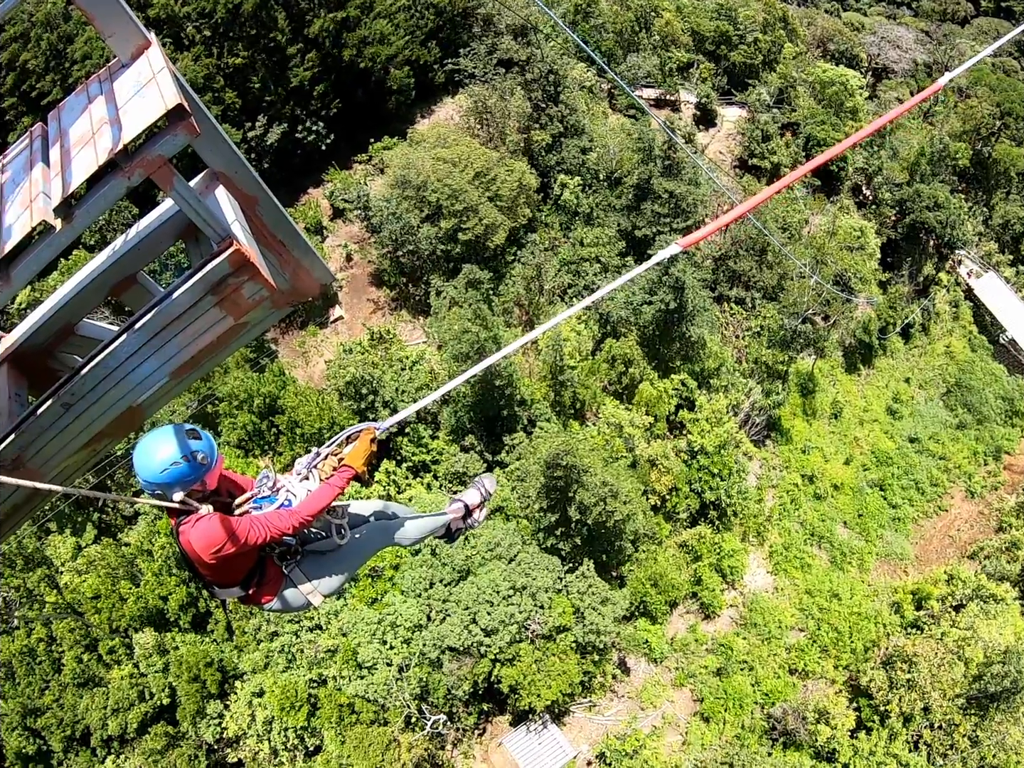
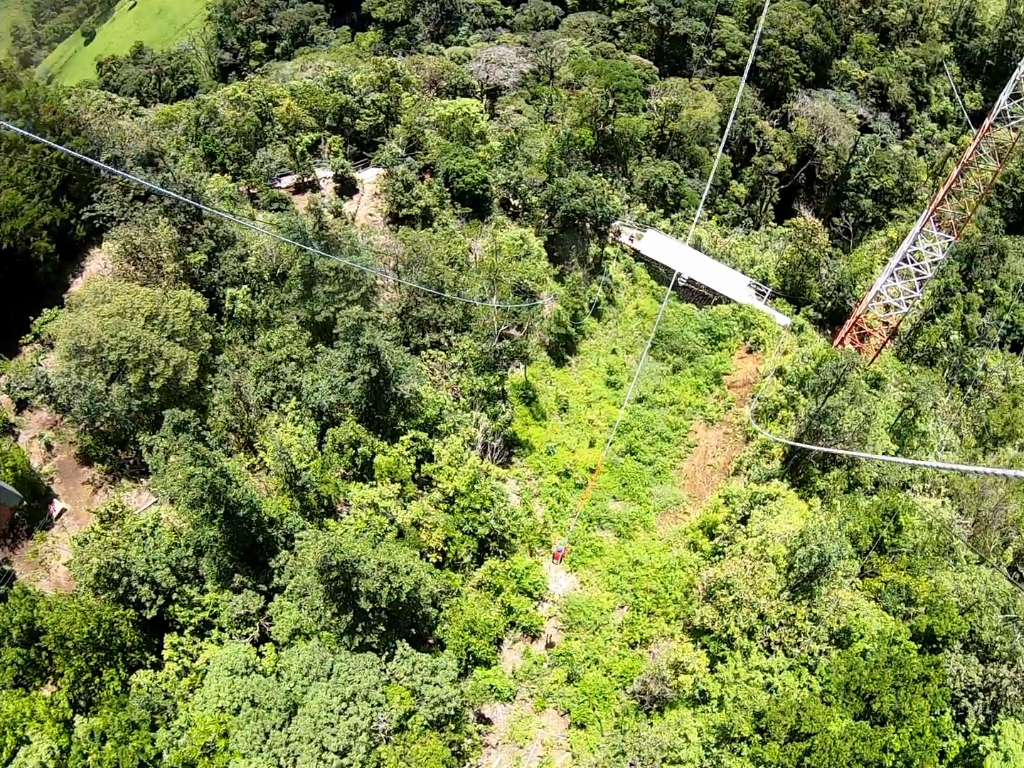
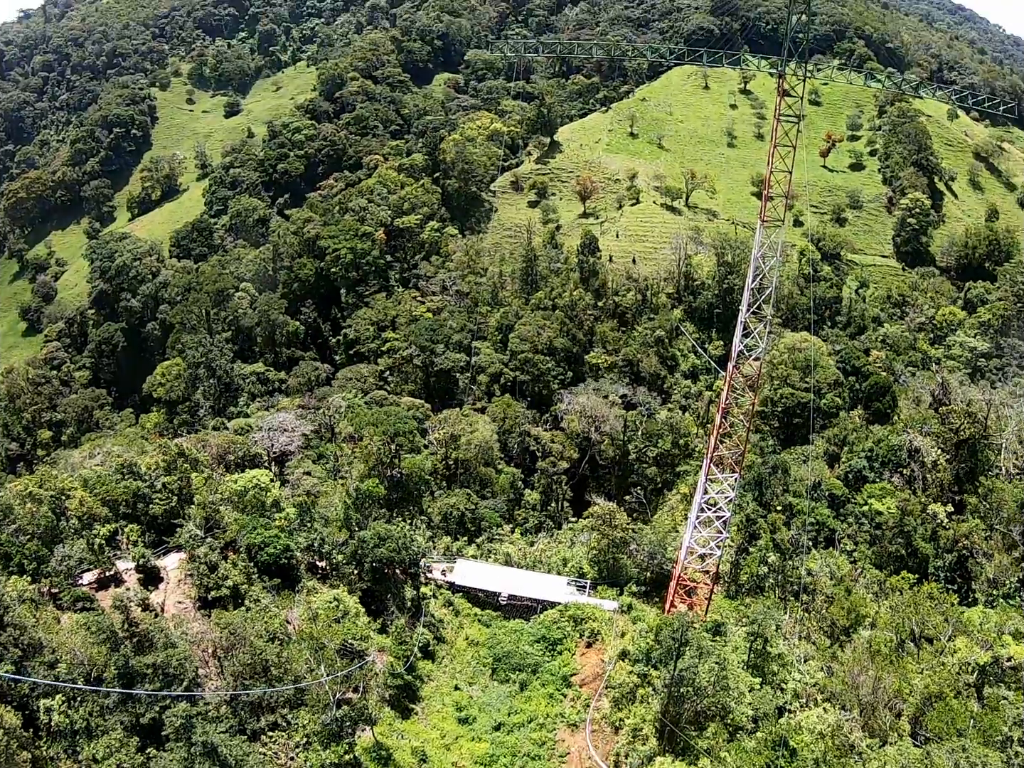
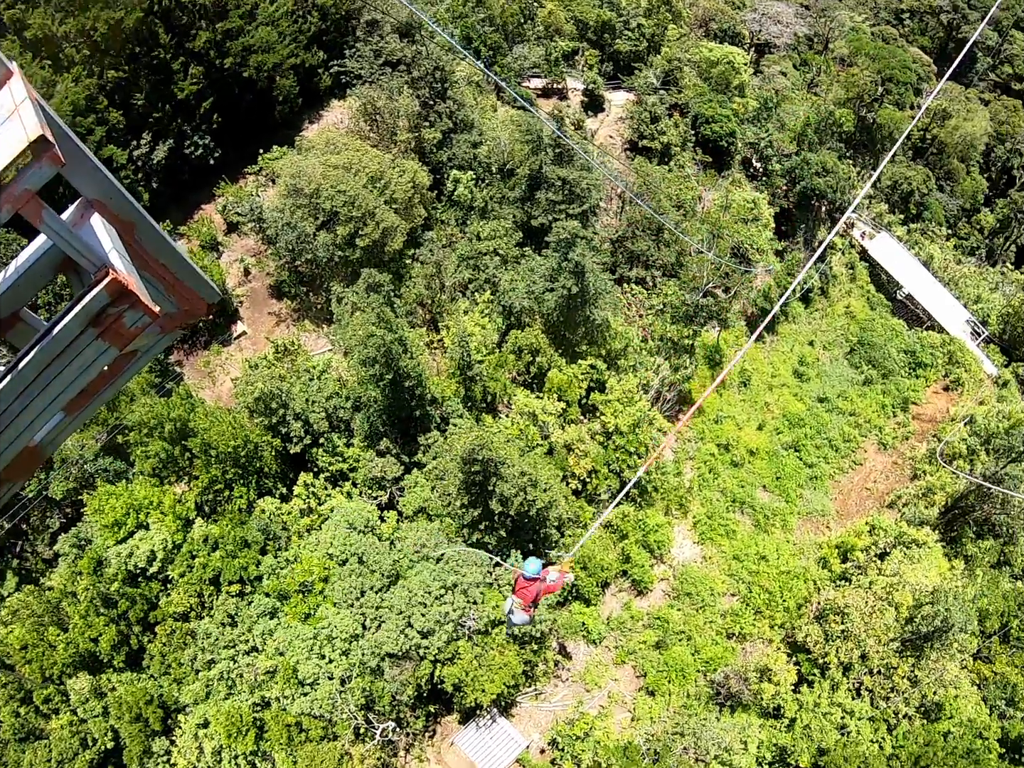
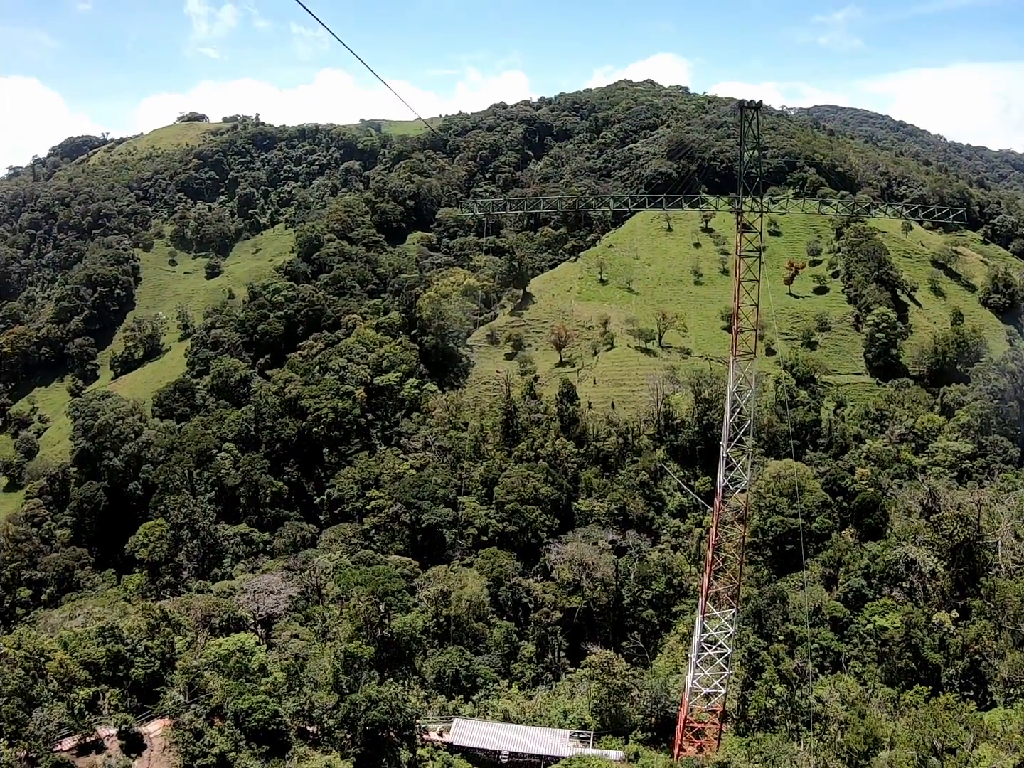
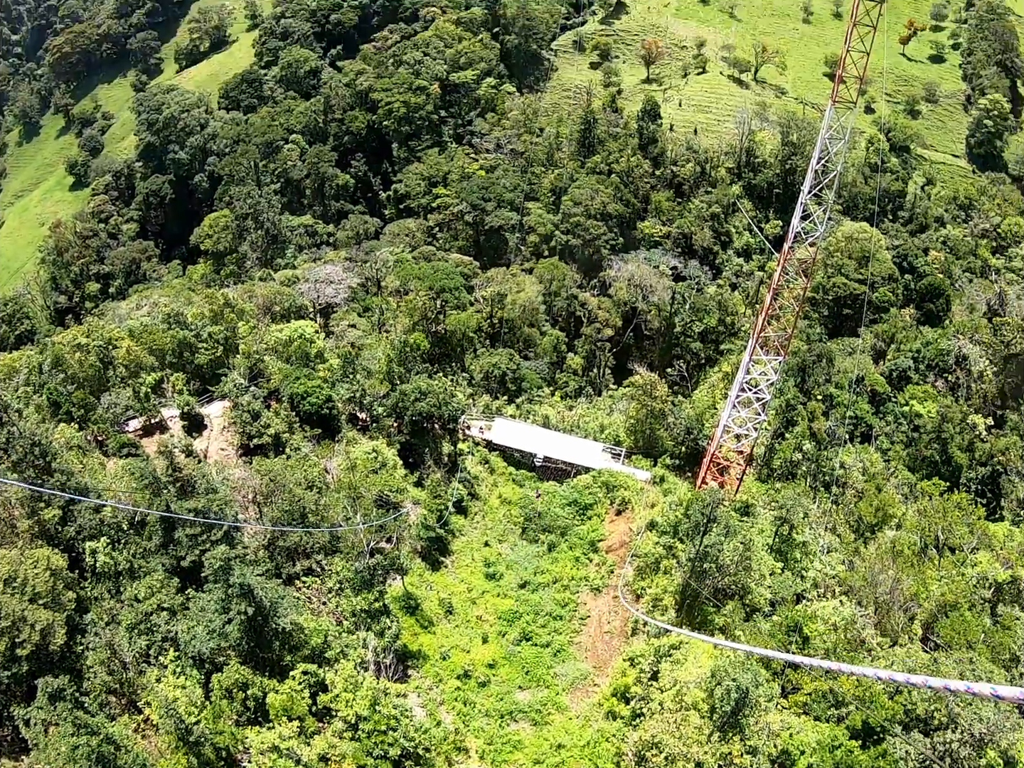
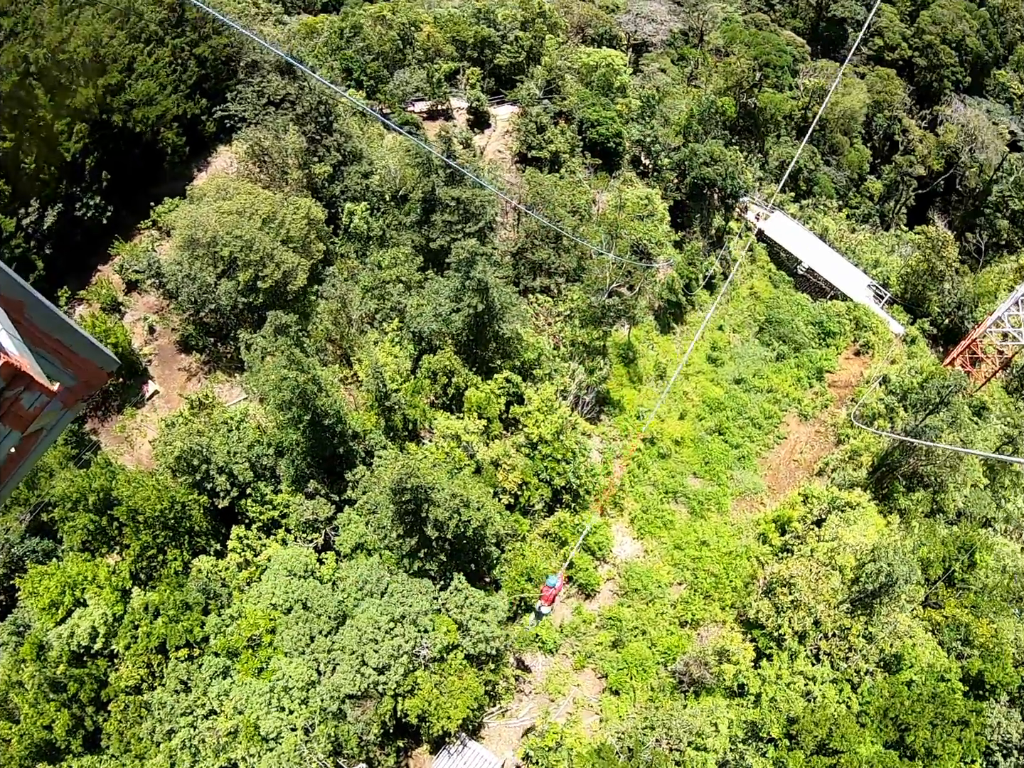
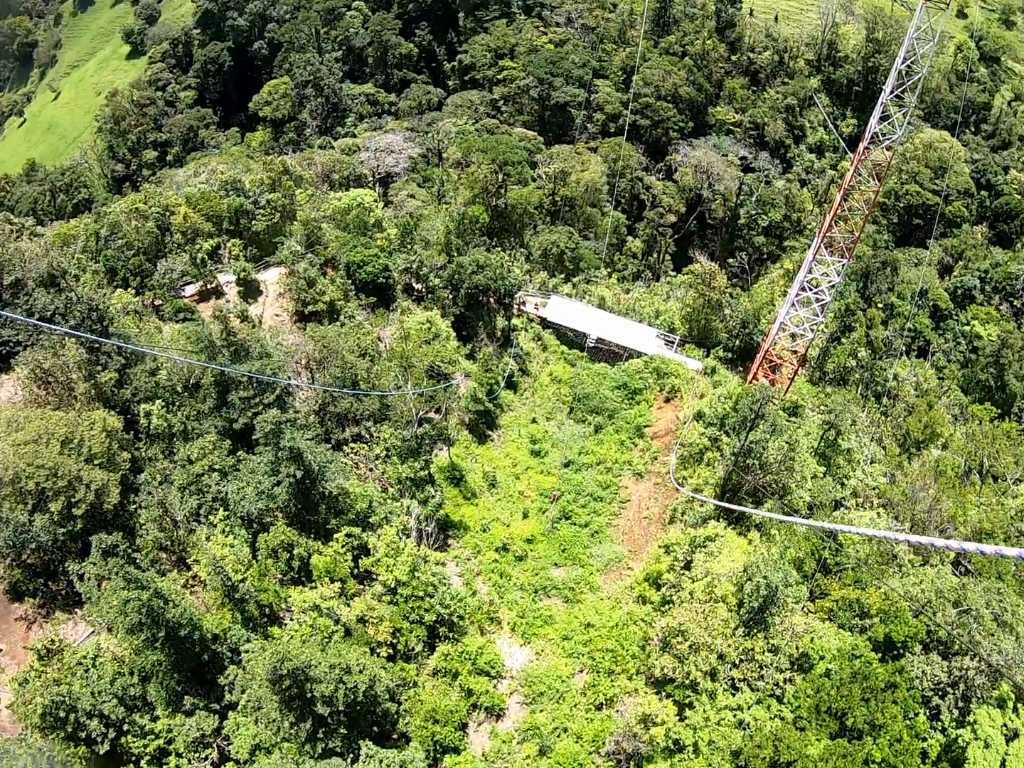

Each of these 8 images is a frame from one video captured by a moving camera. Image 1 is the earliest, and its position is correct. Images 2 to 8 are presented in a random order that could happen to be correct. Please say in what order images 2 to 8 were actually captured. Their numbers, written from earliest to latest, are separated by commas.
4, 7, 2, 8, 6, 3, 5
